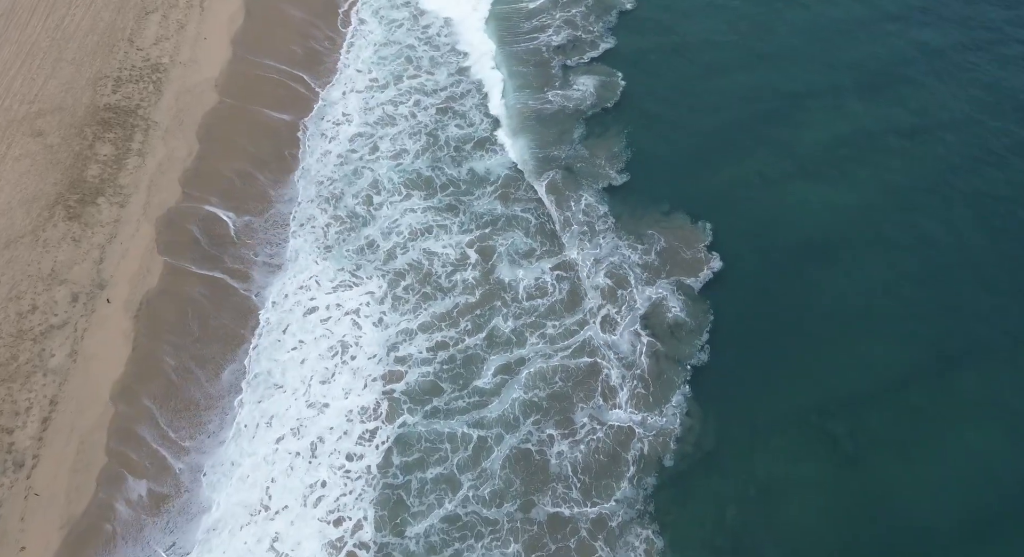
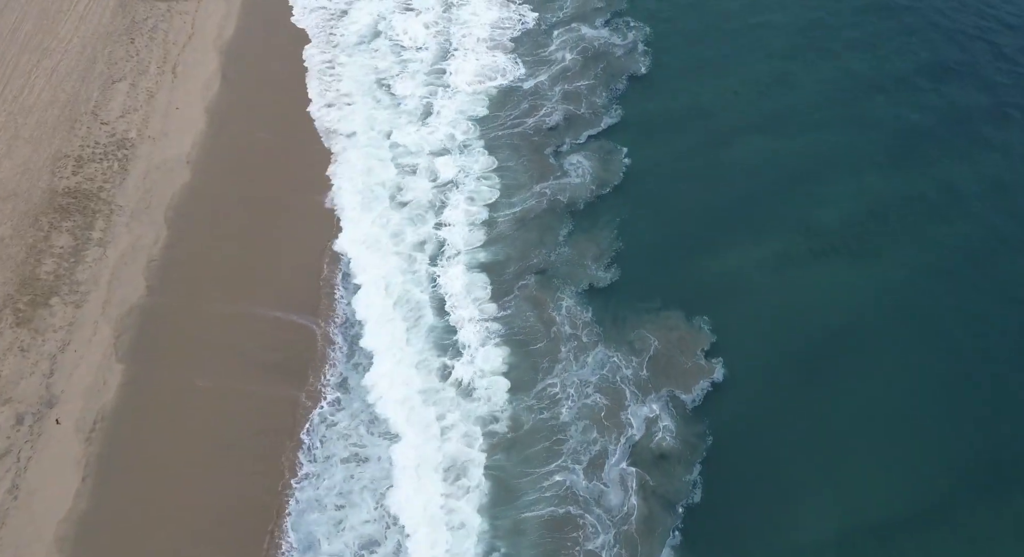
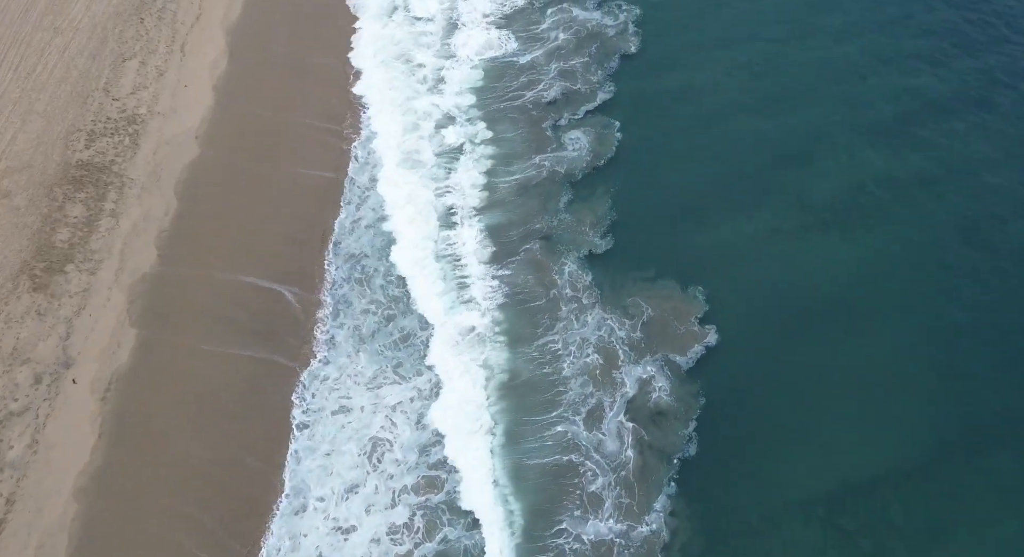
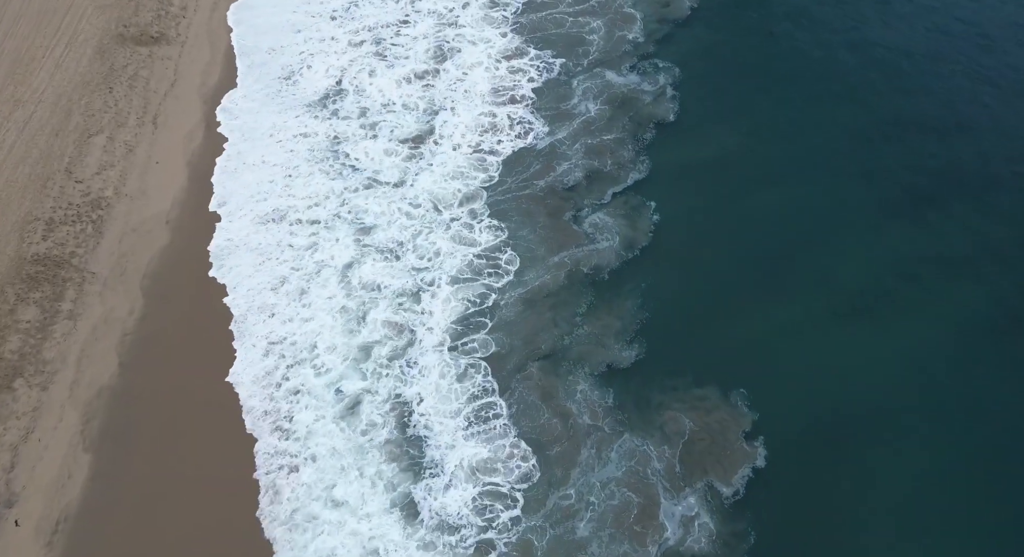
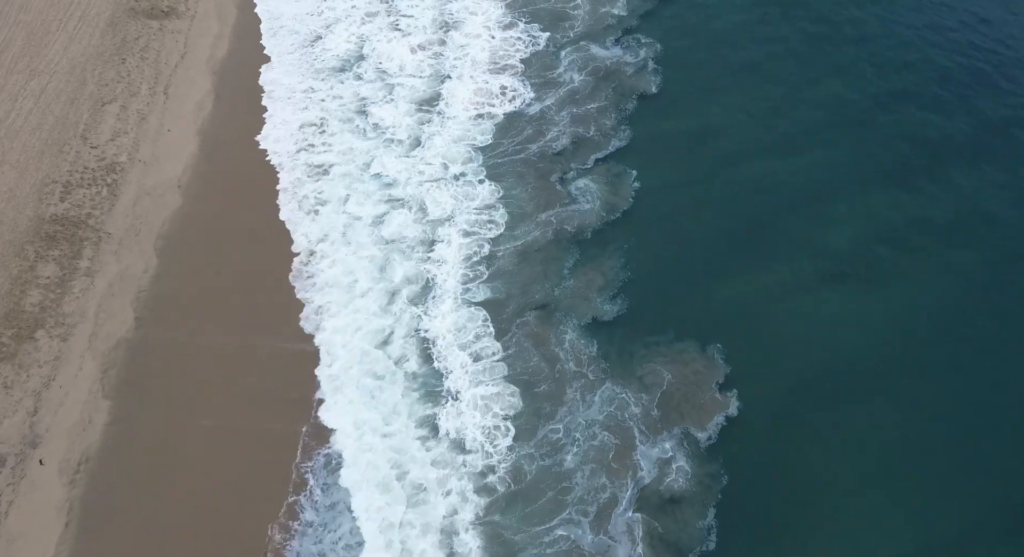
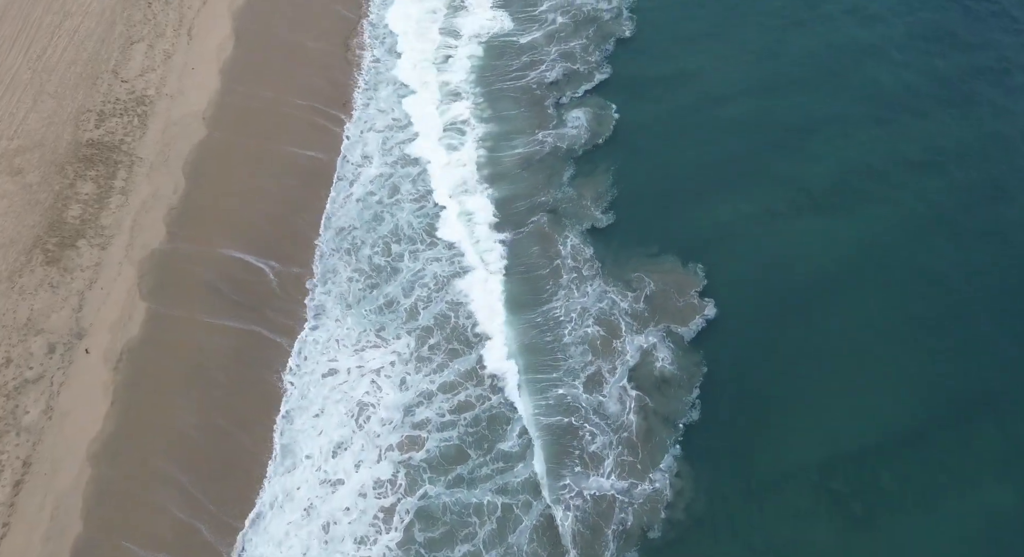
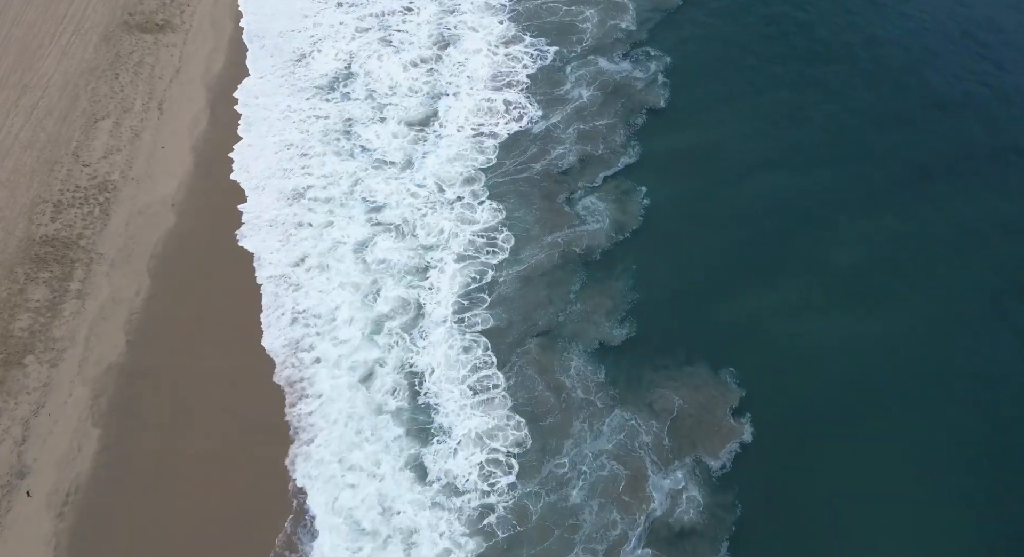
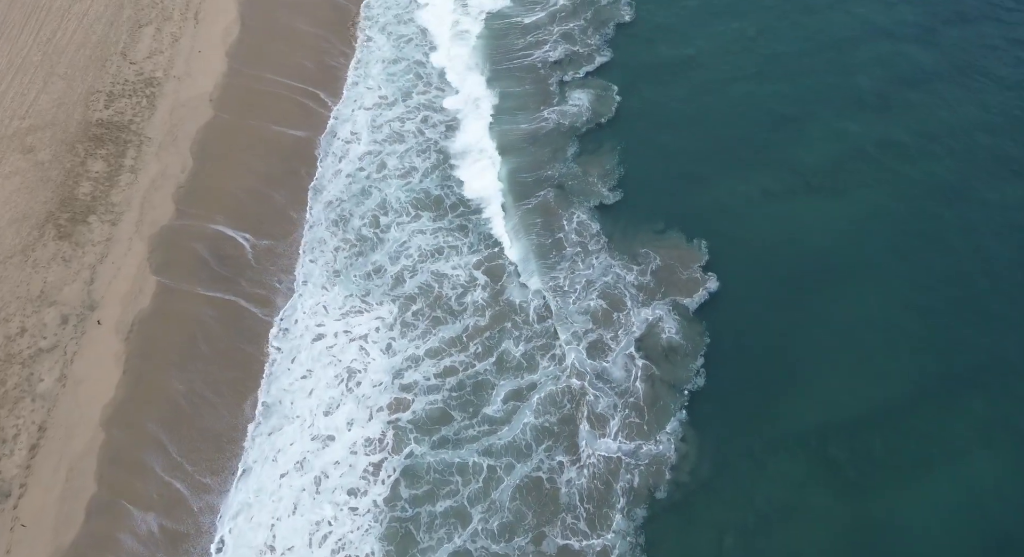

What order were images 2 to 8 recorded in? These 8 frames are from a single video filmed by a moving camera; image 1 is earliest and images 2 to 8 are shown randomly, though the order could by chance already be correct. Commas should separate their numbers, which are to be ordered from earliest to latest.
8, 6, 3, 2, 5, 7, 4
